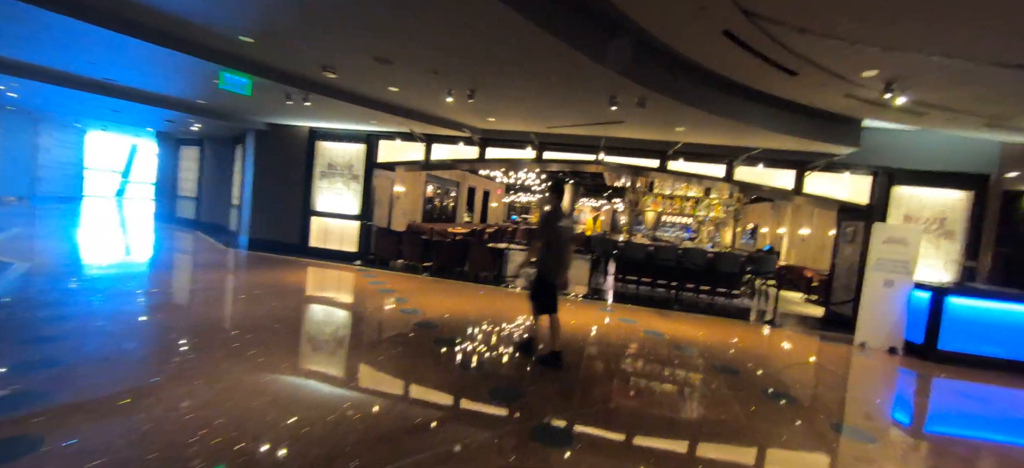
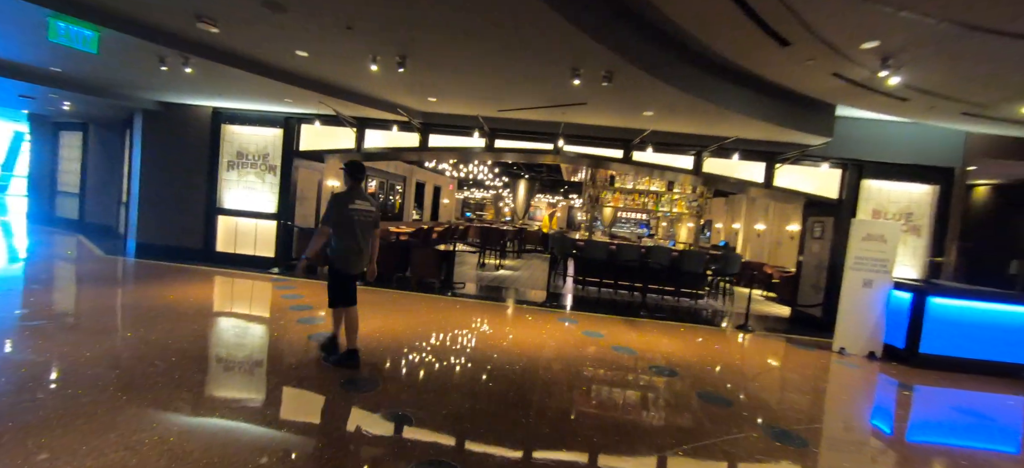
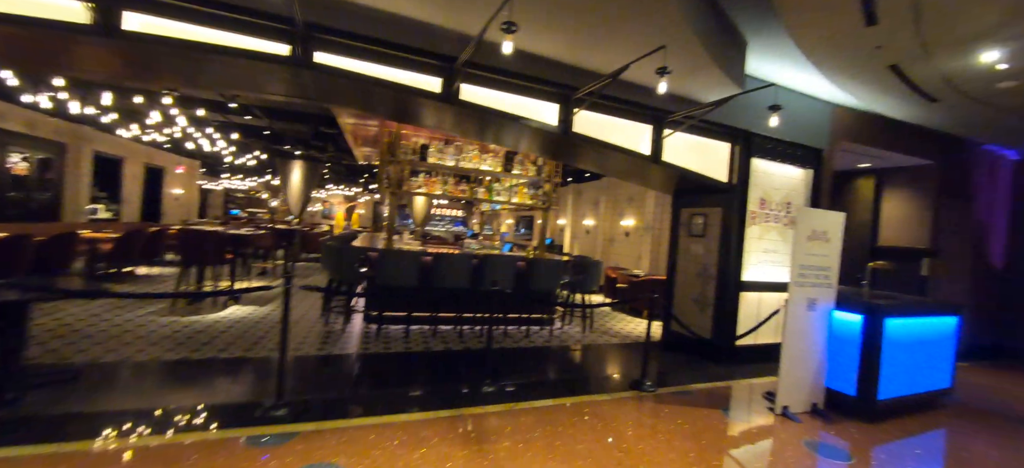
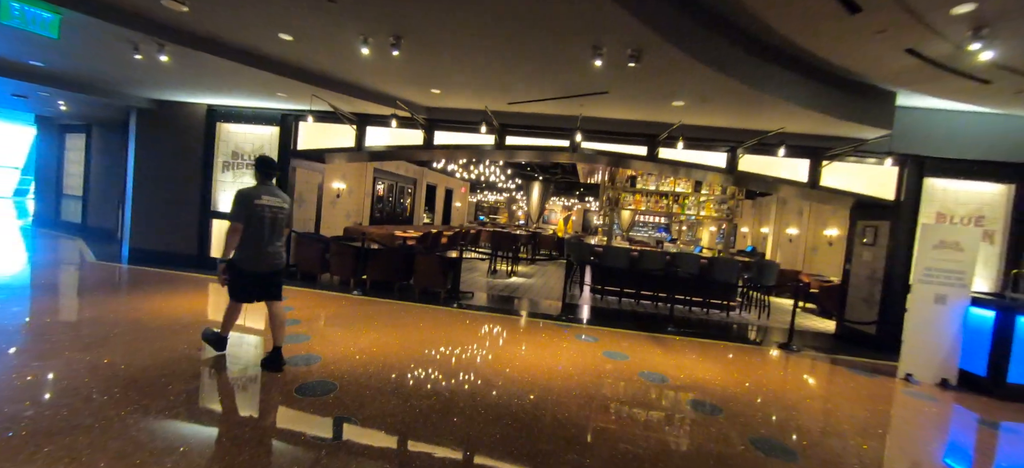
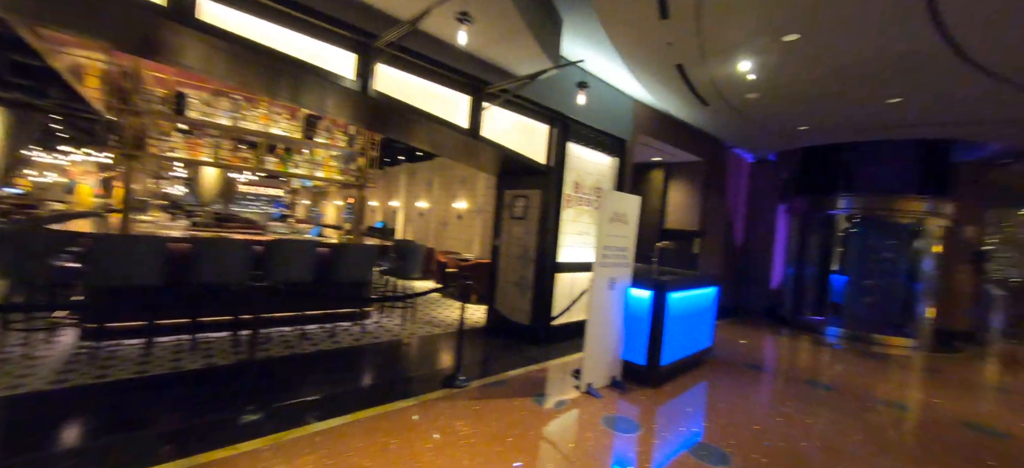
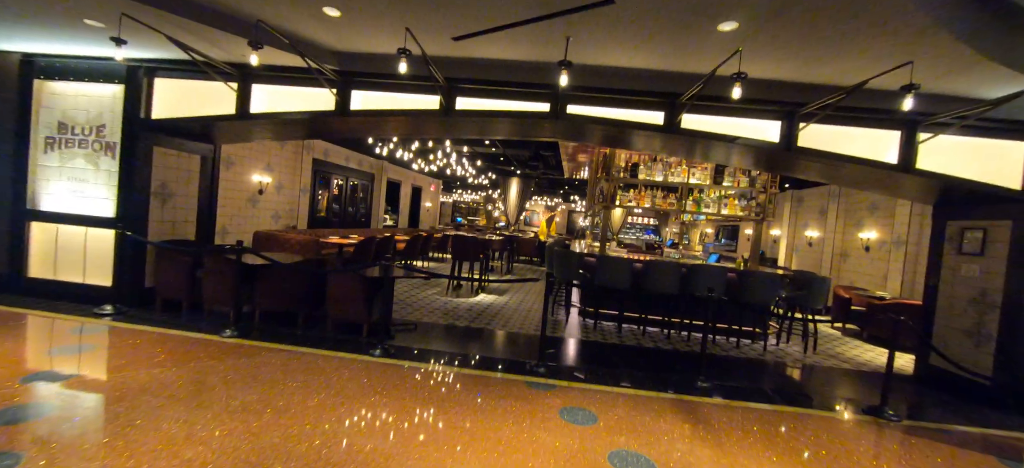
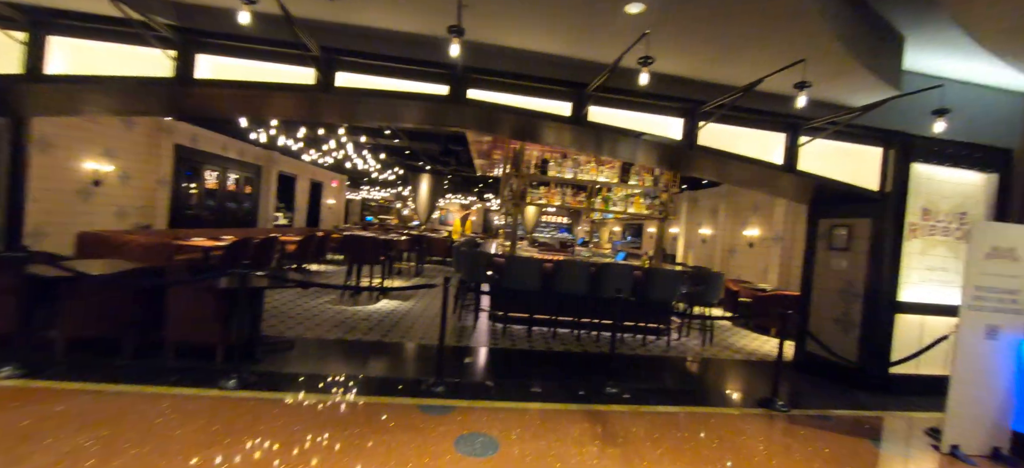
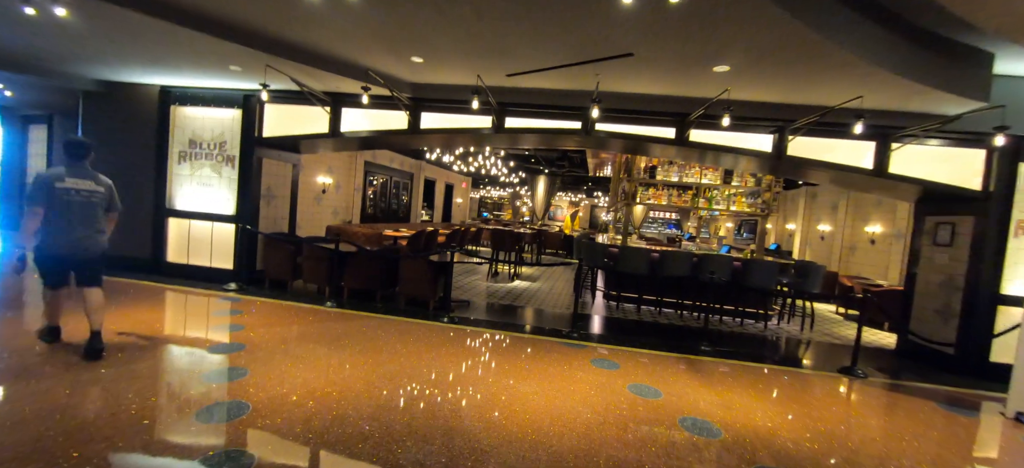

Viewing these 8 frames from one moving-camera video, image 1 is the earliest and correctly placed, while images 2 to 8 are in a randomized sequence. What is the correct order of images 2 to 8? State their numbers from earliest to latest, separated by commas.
2, 4, 8, 6, 7, 3, 5
